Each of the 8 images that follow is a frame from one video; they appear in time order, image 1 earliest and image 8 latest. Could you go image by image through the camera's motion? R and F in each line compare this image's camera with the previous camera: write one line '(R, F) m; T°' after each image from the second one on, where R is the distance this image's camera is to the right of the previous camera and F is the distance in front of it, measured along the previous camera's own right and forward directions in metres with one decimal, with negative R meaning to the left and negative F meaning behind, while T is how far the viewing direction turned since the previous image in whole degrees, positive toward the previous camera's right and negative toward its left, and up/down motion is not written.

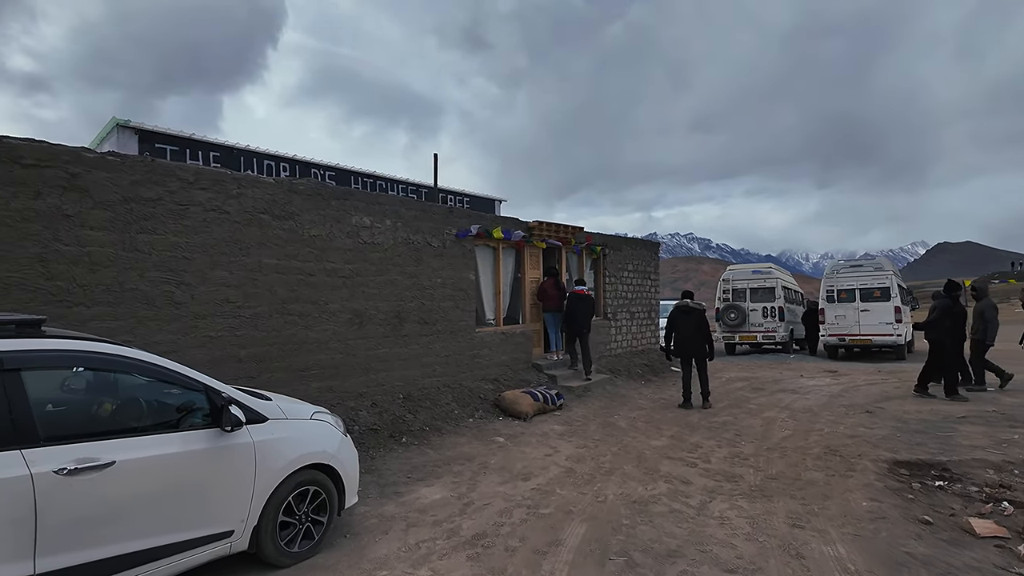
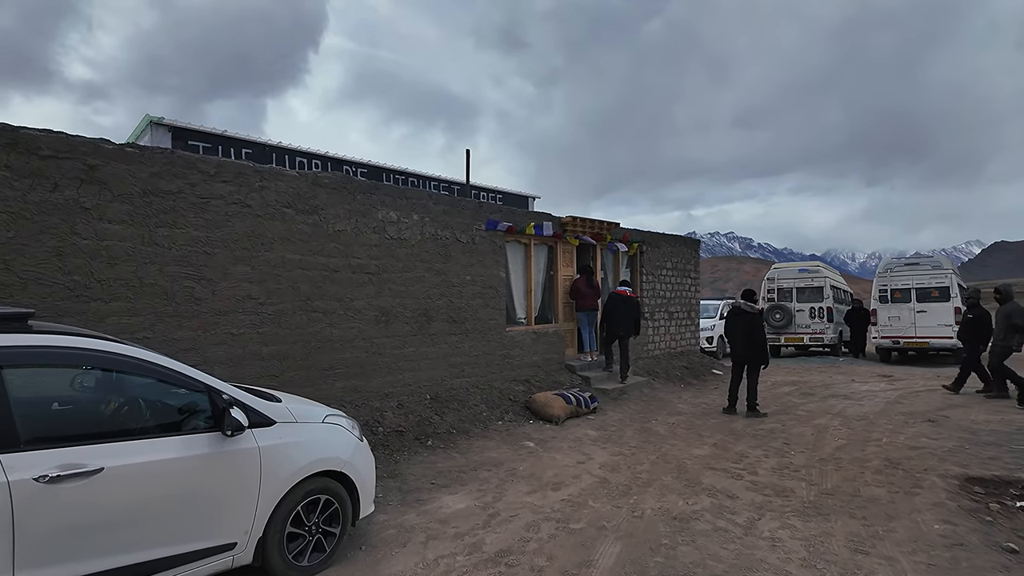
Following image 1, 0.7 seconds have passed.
(+0.1, +0.3) m; -4°
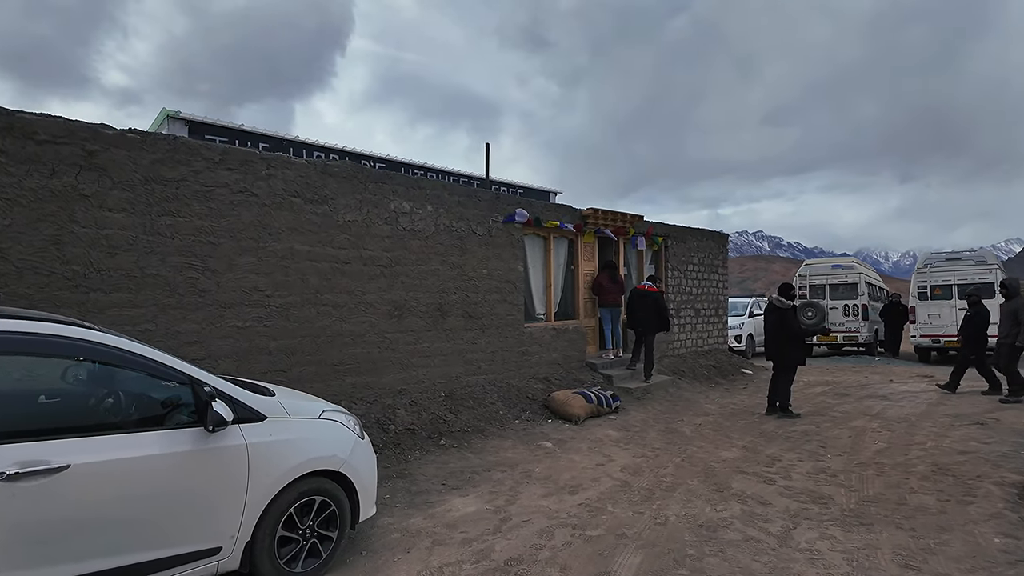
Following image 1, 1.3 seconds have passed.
(+0.1, +0.3) m; -2°
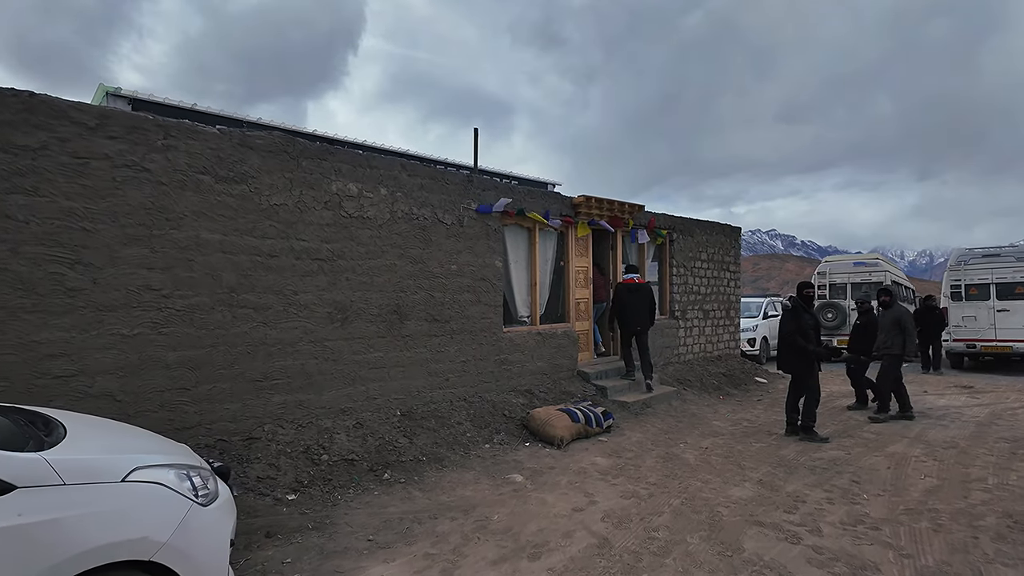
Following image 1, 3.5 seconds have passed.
(+0.4, +1.2) m; -1°
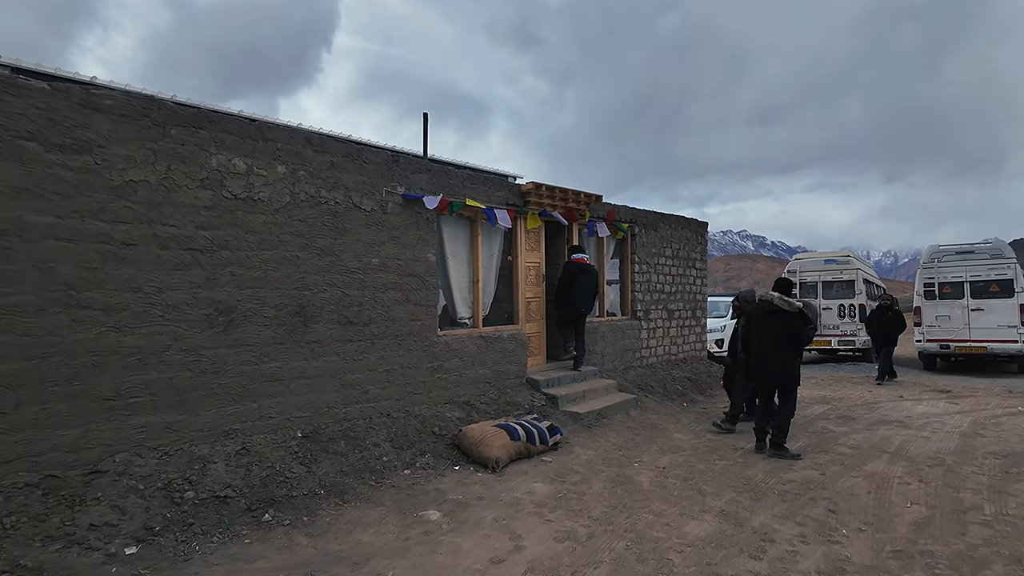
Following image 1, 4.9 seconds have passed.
(+0.4, +0.9) m; +2°
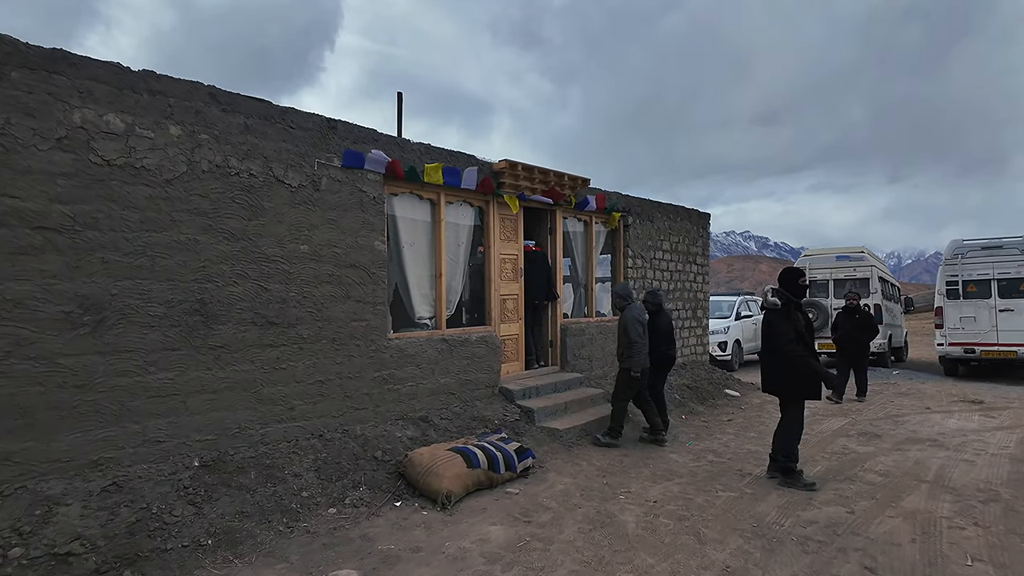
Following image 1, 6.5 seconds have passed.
(+0.3, +1.0) m; 0°
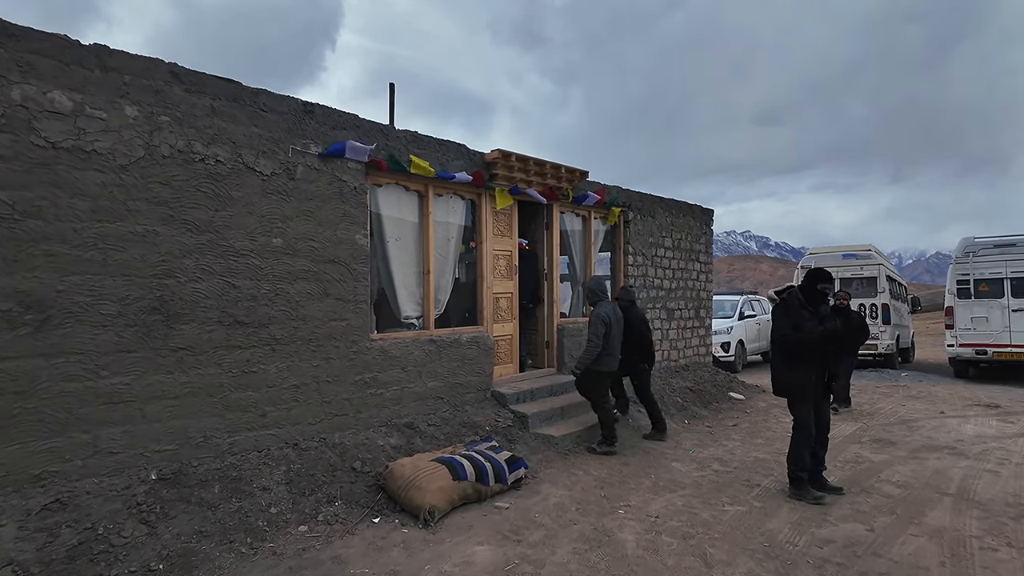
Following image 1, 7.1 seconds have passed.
(+0.1, +0.4) m; 0°
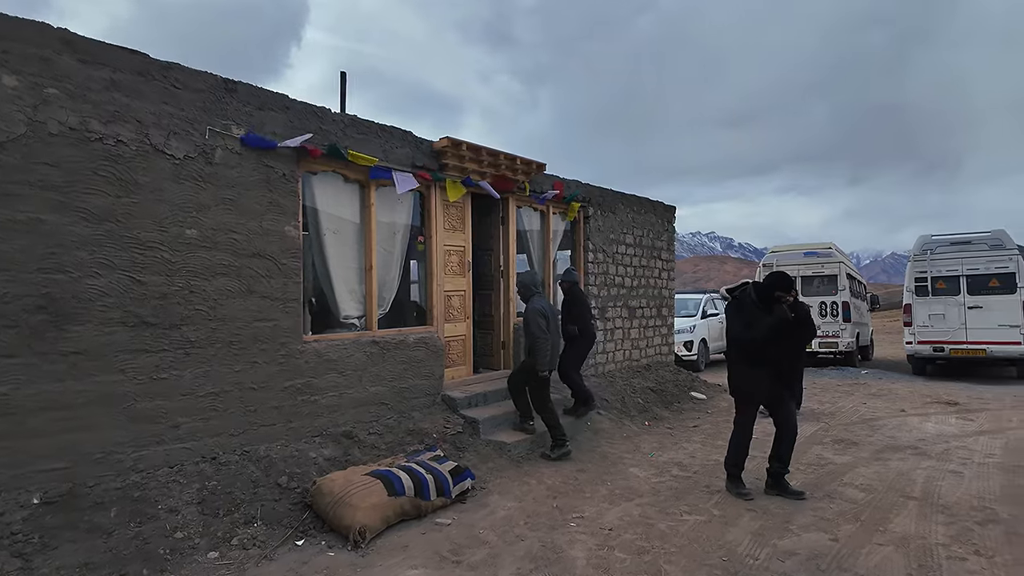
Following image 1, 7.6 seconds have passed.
(+0.2, +0.3) m; +3°
